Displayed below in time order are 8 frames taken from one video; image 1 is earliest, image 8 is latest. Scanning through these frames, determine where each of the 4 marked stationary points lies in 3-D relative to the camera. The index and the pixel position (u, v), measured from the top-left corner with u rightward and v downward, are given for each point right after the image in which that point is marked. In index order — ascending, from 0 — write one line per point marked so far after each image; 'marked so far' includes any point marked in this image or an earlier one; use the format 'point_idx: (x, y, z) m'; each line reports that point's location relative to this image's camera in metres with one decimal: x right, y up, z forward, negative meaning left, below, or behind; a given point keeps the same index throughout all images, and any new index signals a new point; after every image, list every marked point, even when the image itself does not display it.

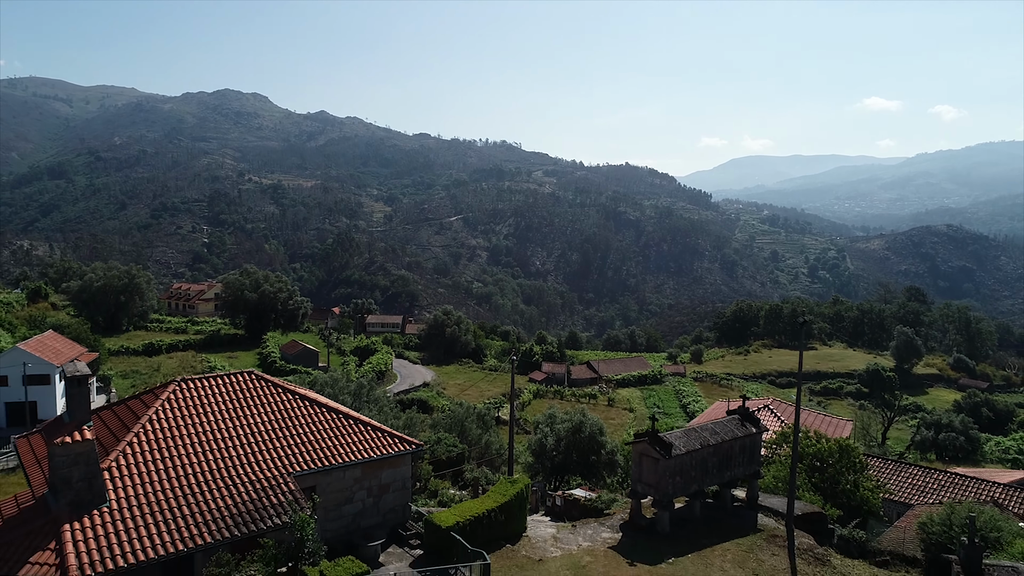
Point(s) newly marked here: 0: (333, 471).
0: (-3.8, -3.8, +15.1) m
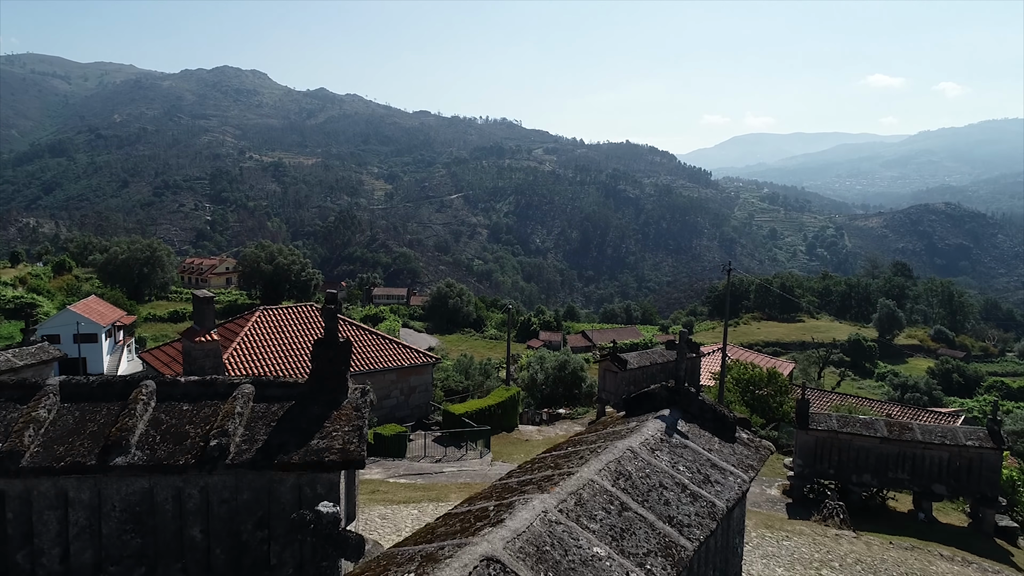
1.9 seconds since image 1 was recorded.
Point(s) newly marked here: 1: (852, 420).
0: (-3.9, -2.5, +20.9) m
1: (+7.8, -3.0, +16.6) m
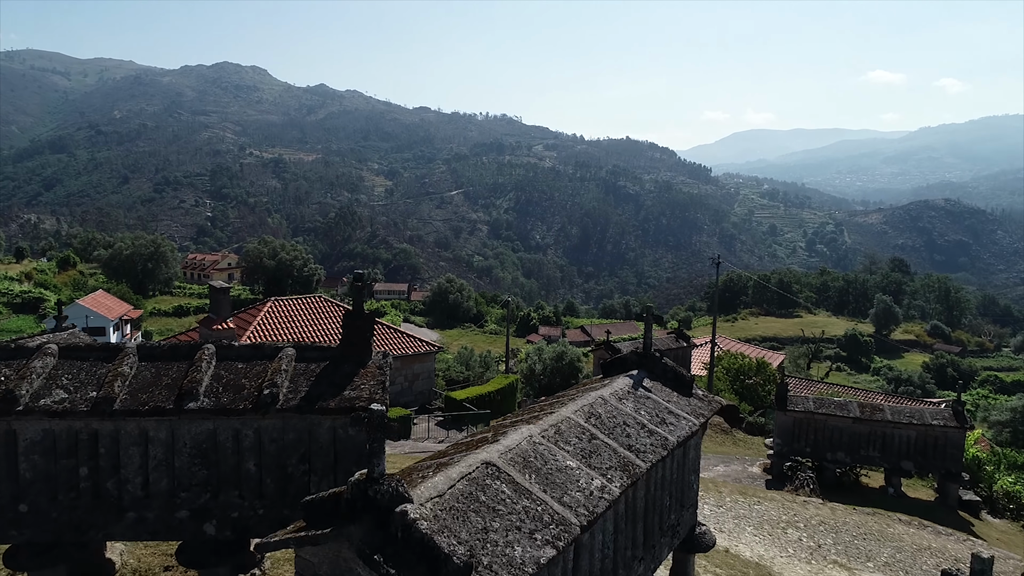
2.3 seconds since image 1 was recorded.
0: (-4.0, -2.2, +22.0) m
1: (+7.7, -2.8, +17.7) m
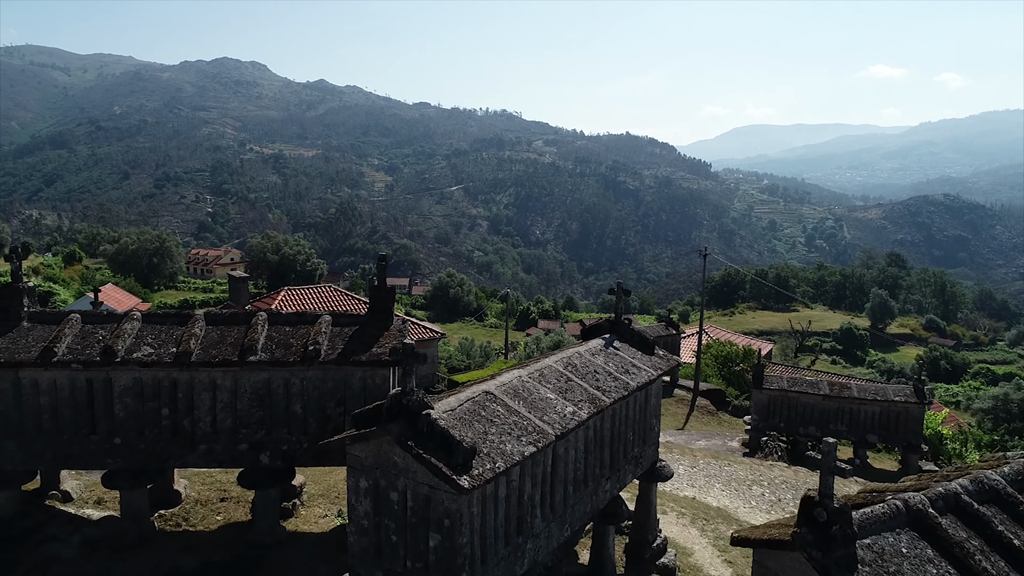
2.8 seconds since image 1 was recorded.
0: (-4.0, -1.9, +23.5) m
1: (+7.7, -2.5, +19.2) m
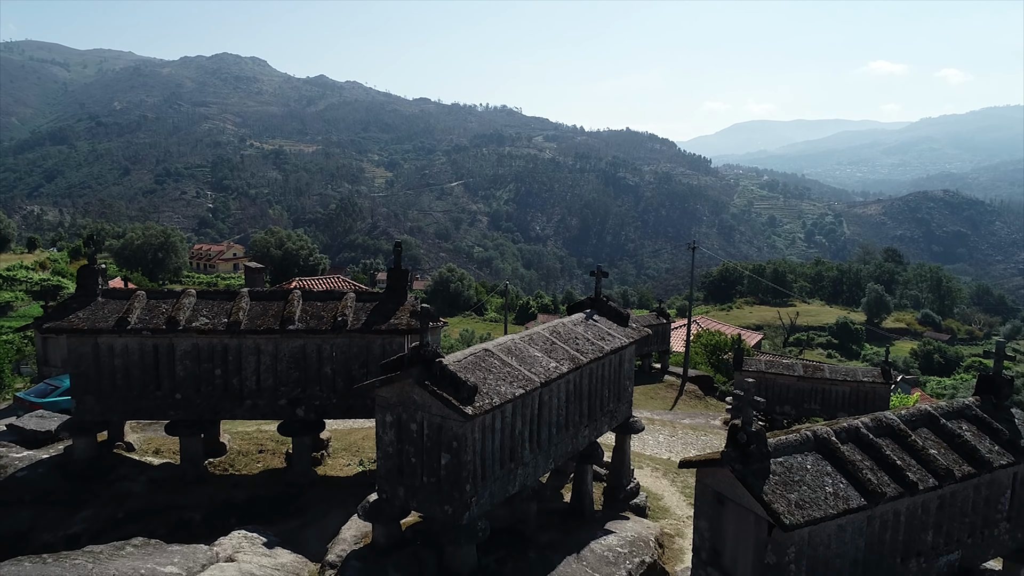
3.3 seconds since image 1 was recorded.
0: (-4.1, -1.6, +25.0) m
1: (+7.6, -2.2, +20.7) m
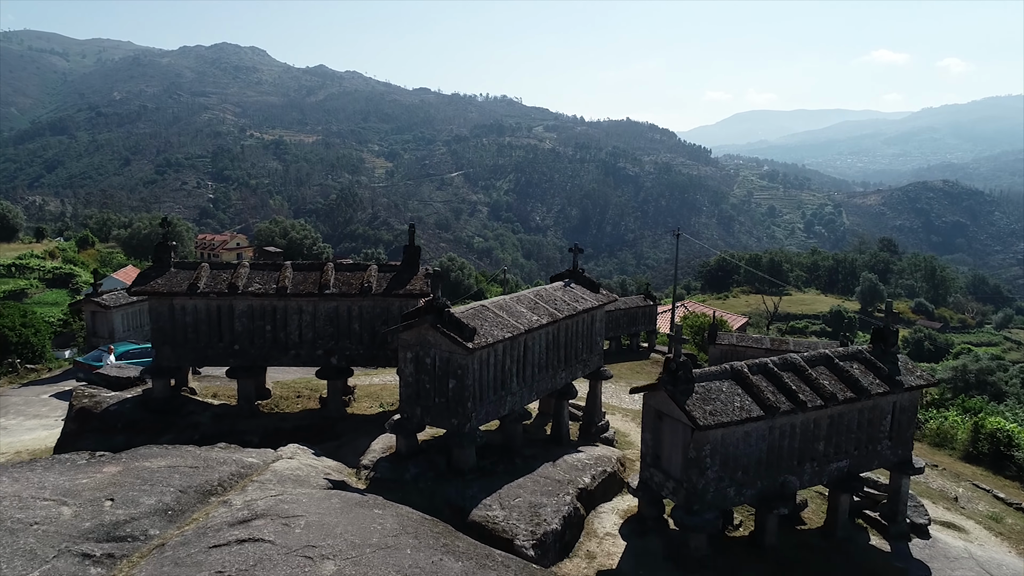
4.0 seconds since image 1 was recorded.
0: (-4.2, -0.9, +27.2) m
1: (+7.5, -1.6, +22.9) m
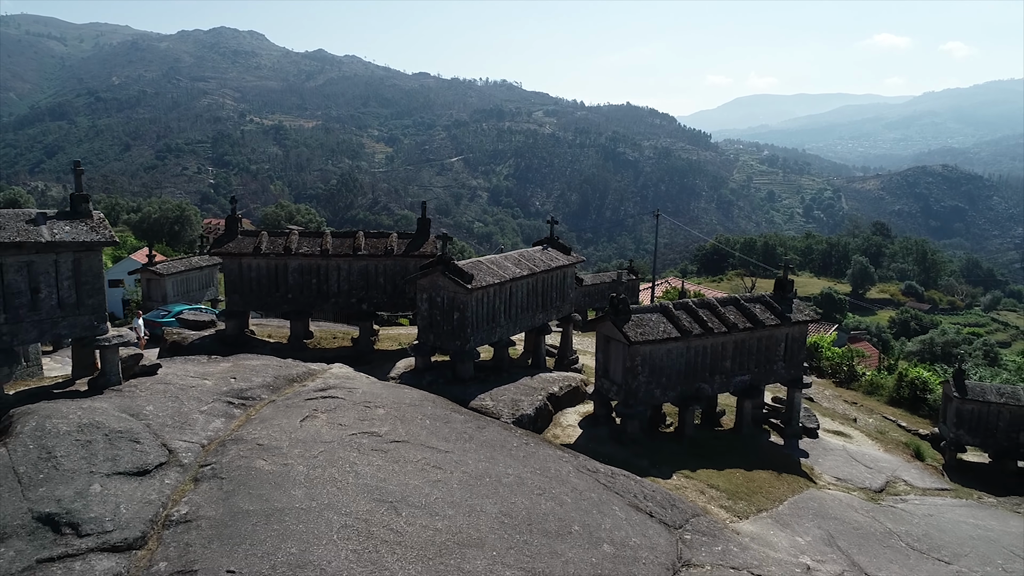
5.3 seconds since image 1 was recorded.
0: (-4.4, +0.2, +30.5) m
1: (+7.3, -0.6, +26.2) m
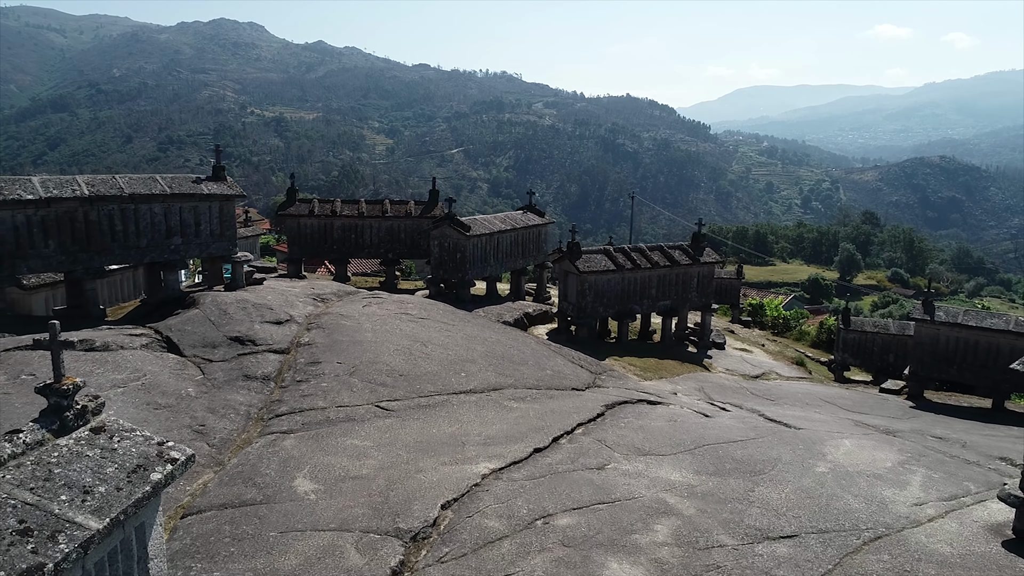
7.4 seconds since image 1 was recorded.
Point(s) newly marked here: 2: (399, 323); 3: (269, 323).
0: (-4.7, +1.6, +35.4) m
1: (+7.0, +0.8, +31.2) m
2: (-2.2, -0.9, +13.8) m
3: (-4.5, -0.8, +12.7) m
